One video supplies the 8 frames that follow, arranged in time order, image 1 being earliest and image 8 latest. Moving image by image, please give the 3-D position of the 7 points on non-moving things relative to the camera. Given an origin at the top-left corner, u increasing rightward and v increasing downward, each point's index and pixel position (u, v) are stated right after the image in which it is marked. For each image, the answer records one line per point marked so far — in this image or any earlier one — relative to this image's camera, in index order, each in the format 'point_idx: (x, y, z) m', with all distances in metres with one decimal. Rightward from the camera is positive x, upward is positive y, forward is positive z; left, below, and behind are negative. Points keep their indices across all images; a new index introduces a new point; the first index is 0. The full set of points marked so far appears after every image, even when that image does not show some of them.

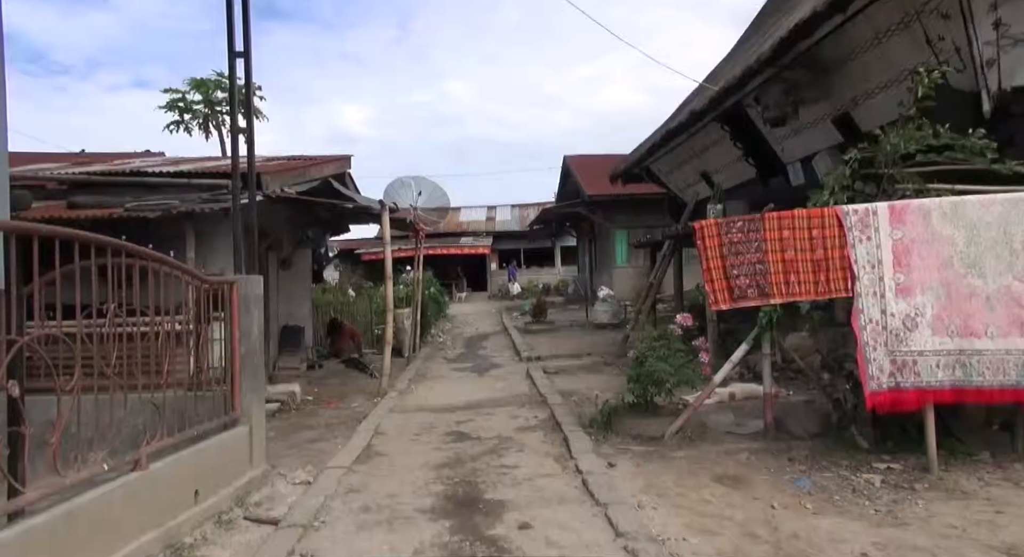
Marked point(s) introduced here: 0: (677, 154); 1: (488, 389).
0: (+3.3, +2.5, +12.0) m
1: (-0.3, -1.5, +7.9) m
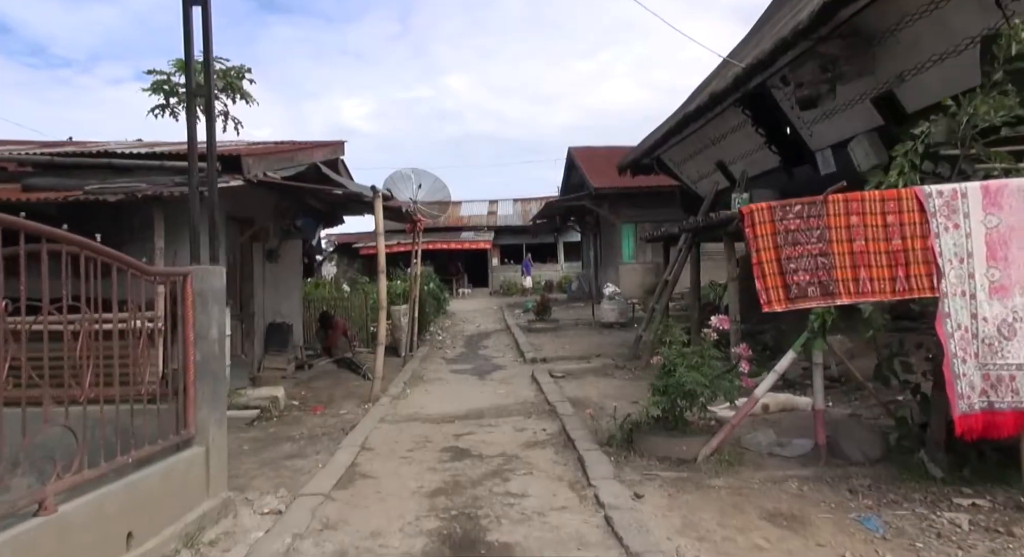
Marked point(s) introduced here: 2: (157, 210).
0: (+3.4, +2.6, +11.3) m
1: (-0.3, -1.4, +7.2) m
2: (-3.7, +0.7, +6.1) m
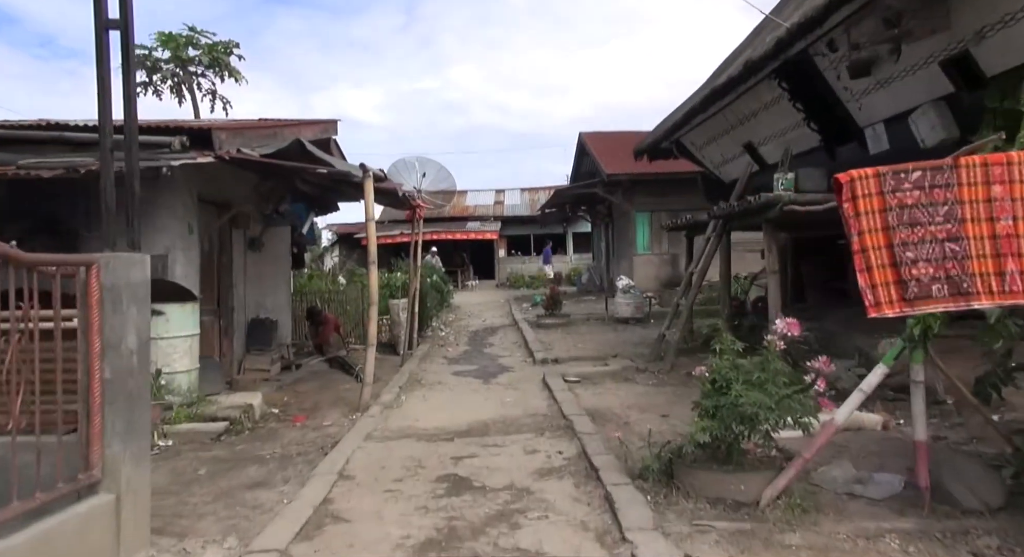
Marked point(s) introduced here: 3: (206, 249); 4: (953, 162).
0: (+3.6, +2.7, +10.3) m
1: (-0.2, -1.3, +6.3) m
2: (-3.6, +0.8, +5.3) m
3: (-3.7, +0.4, +7.1) m
4: (+1.8, +0.5, +2.5) m
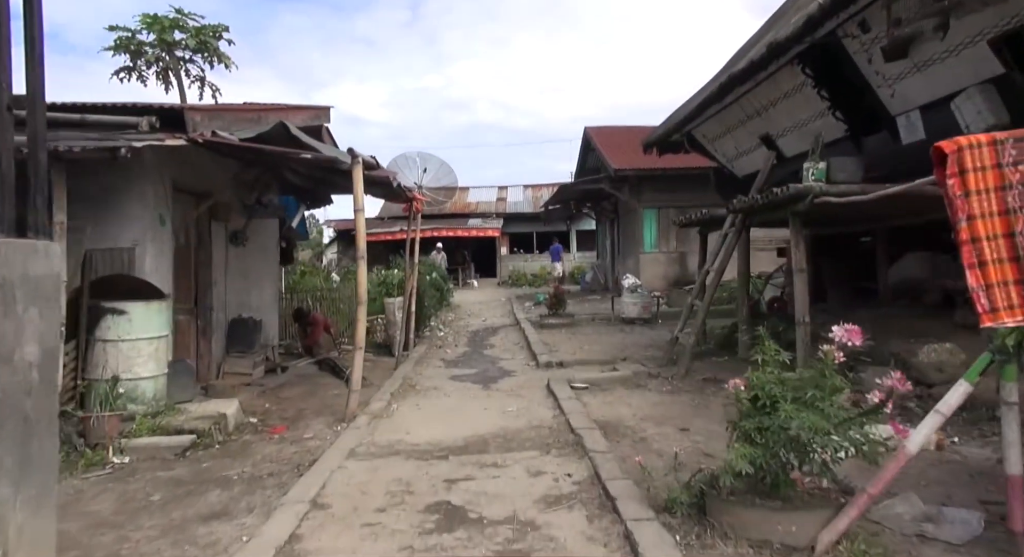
0: (+3.6, +2.7, +9.7) m
1: (-0.2, -1.3, +5.8) m
2: (-3.6, +0.9, +4.7) m
3: (-3.6, +0.4, +6.5) m
4: (+1.9, +0.5, +1.9) m
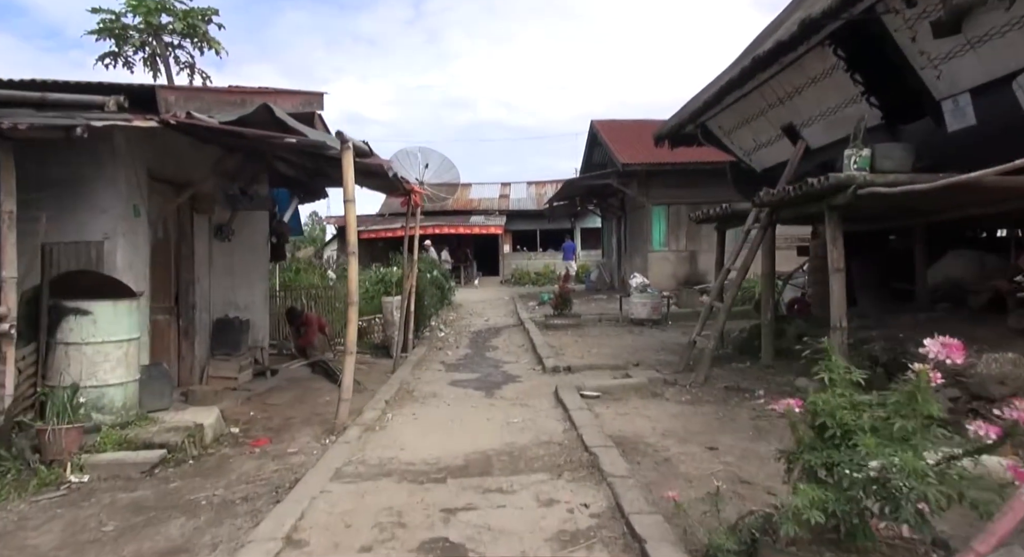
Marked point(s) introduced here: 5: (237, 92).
0: (+3.7, +2.7, +9.2) m
1: (-0.1, -1.3, +5.2) m
2: (-3.5, +0.9, +4.2) m
3: (-3.6, +0.4, +6.0) m
4: (+1.9, +0.5, +1.4) m
5: (-2.6, +1.8, +5.8) m
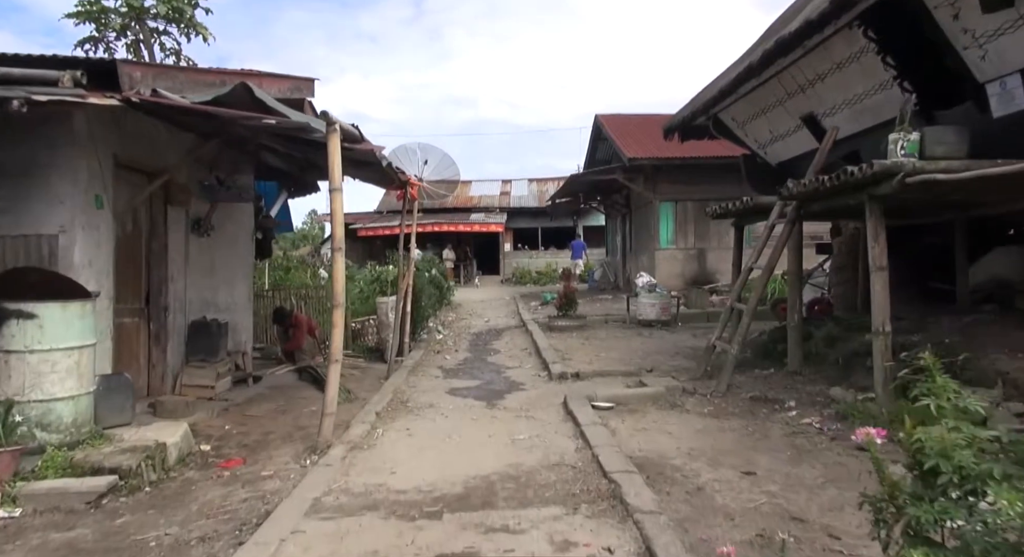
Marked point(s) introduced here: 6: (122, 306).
0: (+3.7, +2.7, +8.6) m
1: (-0.1, -1.3, +4.6) m
2: (-3.5, +0.9, +3.6) m
3: (-3.5, +0.4, +5.4) m
4: (+1.9, +0.5, +0.8) m
5: (-2.6, +1.8, +5.2) m
6: (-3.5, -0.3, +5.4) m
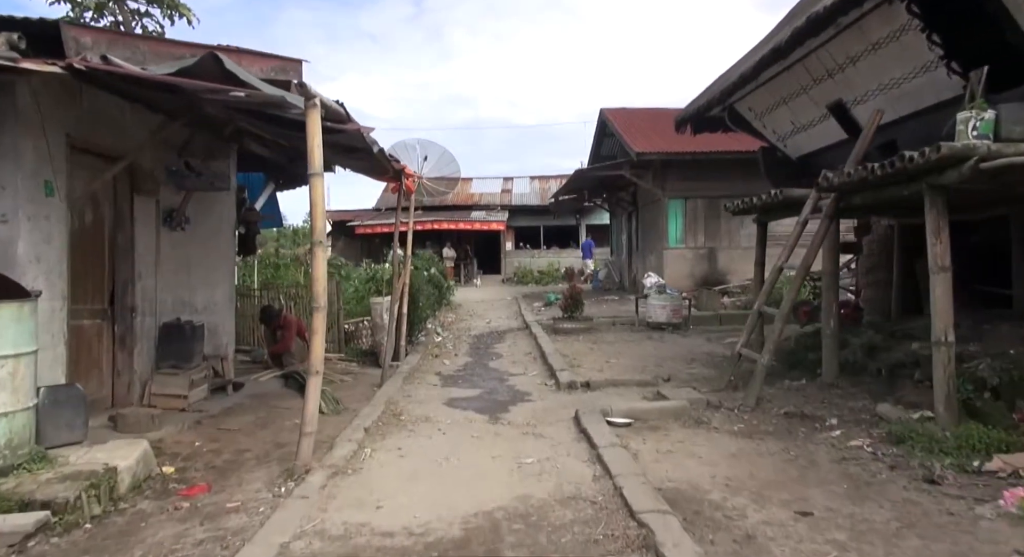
0: (+3.8, +2.7, +8.0) m
1: (0.0, -1.3, +4.0) m
2: (-3.4, +0.9, +3.0) m
3: (-3.5, +0.5, +4.8) m
4: (+2.0, +0.5, +0.2) m
5: (-2.5, +1.8, +4.6) m
6: (-3.5, -0.2, +4.8) m
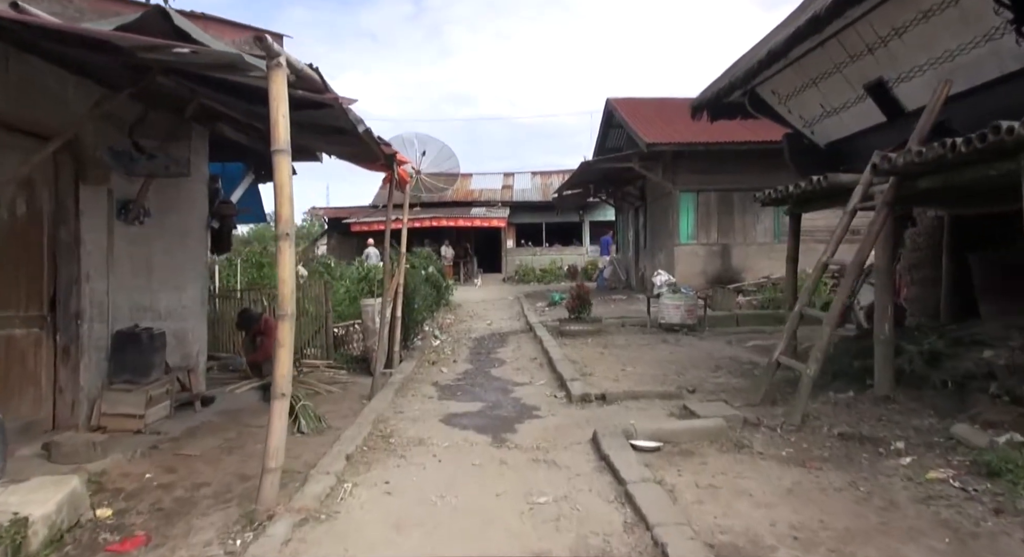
0: (+3.8, +2.7, +7.2) m
1: (0.0, -1.3, +3.3) m
2: (-3.4, +0.9, +2.2) m
3: (-3.4, +0.5, +4.1) m
4: (+2.1, +0.5, -0.5) m
5: (-2.5, +1.8, +3.8) m
6: (-3.4, -0.2, +4.1) m
